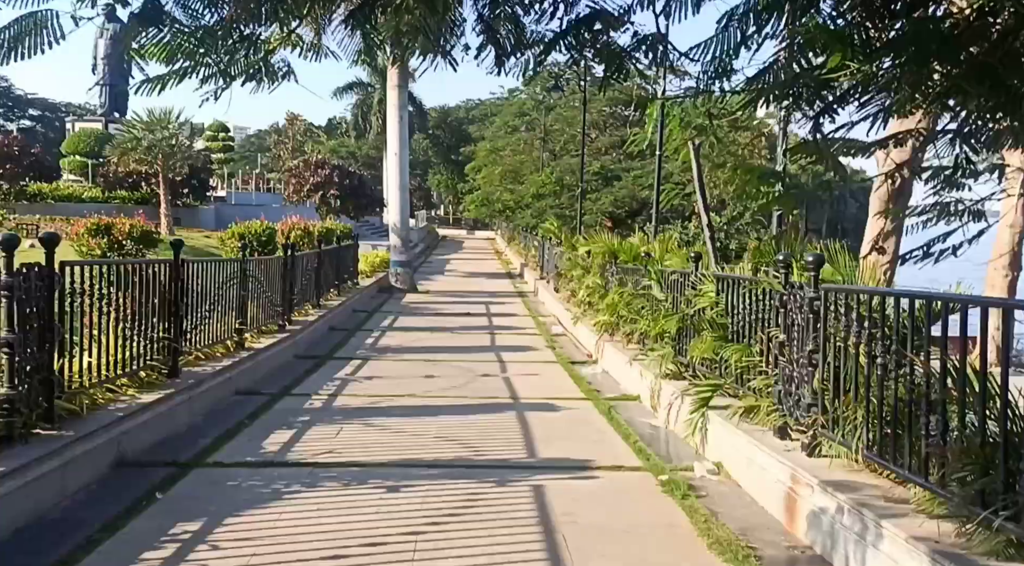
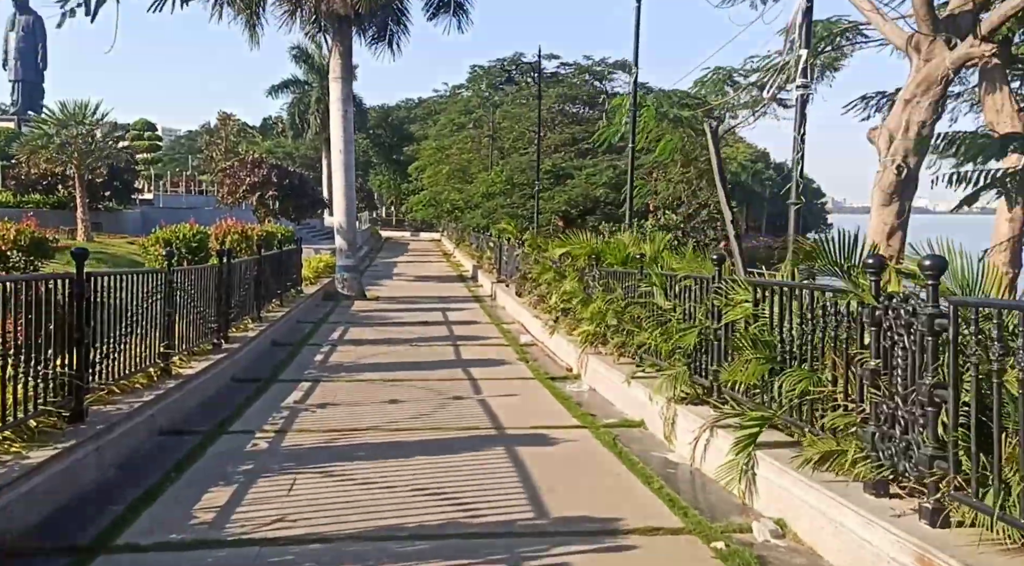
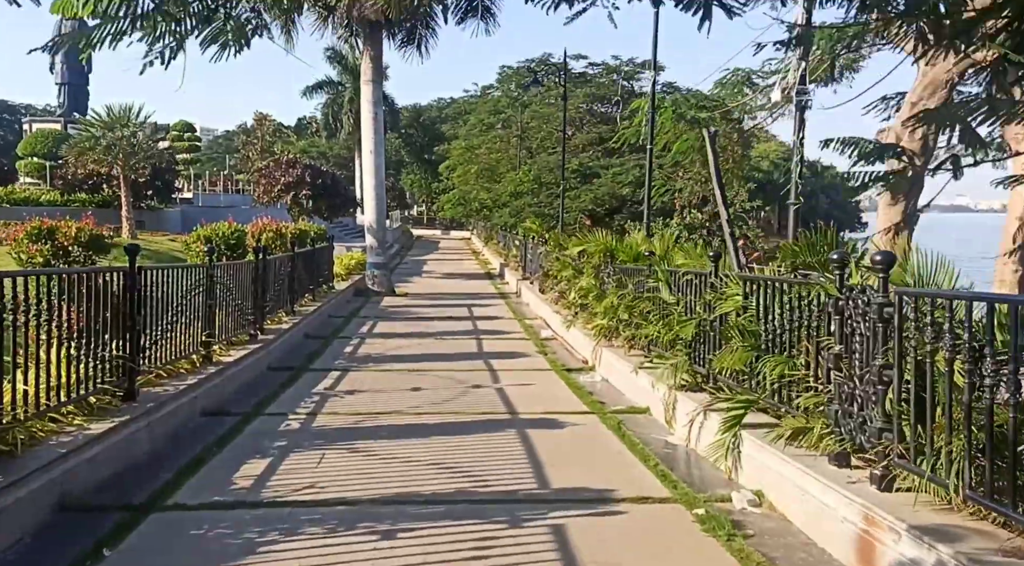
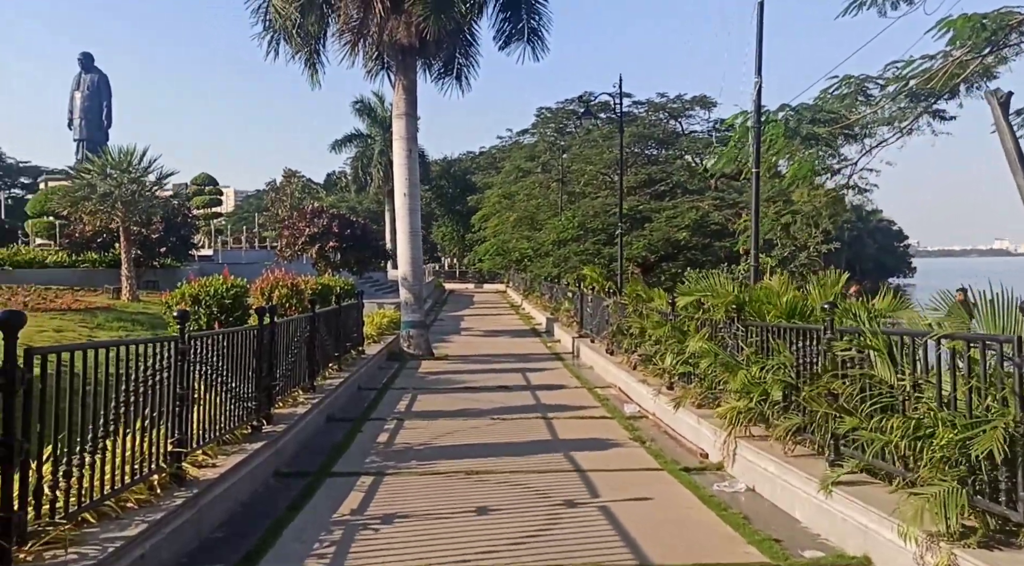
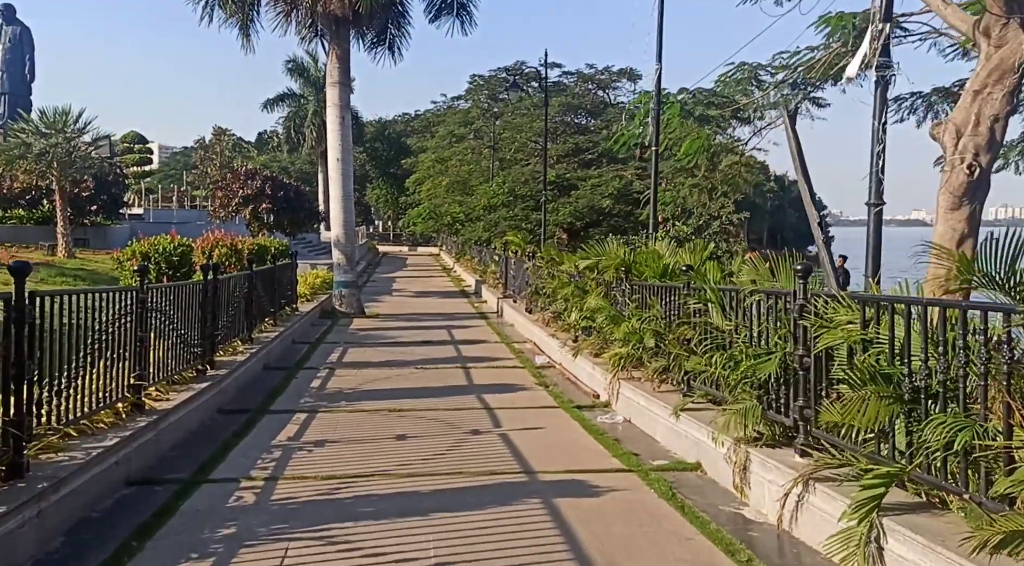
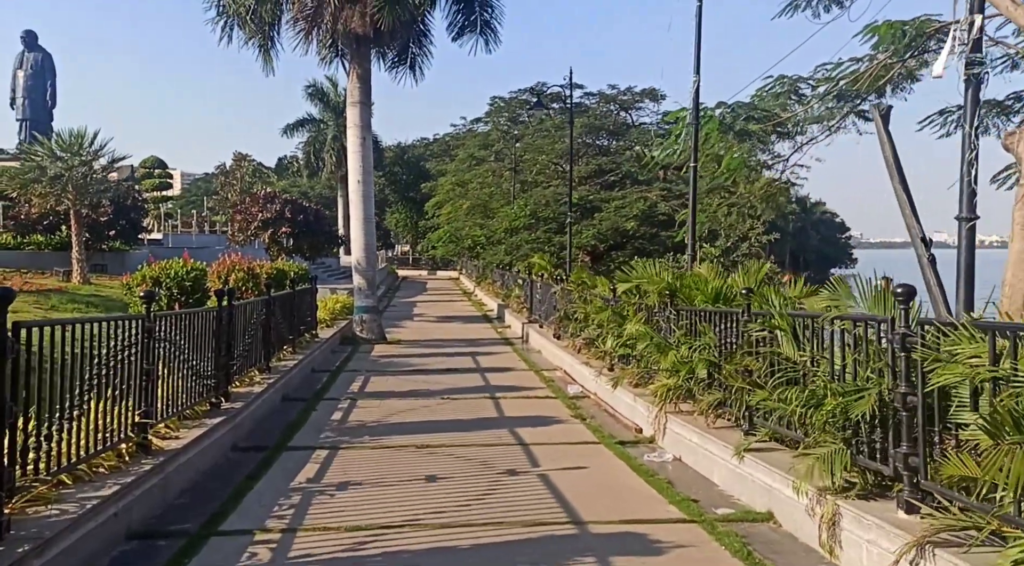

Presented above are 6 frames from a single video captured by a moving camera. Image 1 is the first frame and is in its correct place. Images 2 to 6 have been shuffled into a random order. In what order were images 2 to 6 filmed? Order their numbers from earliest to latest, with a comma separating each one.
3, 2, 5, 6, 4
